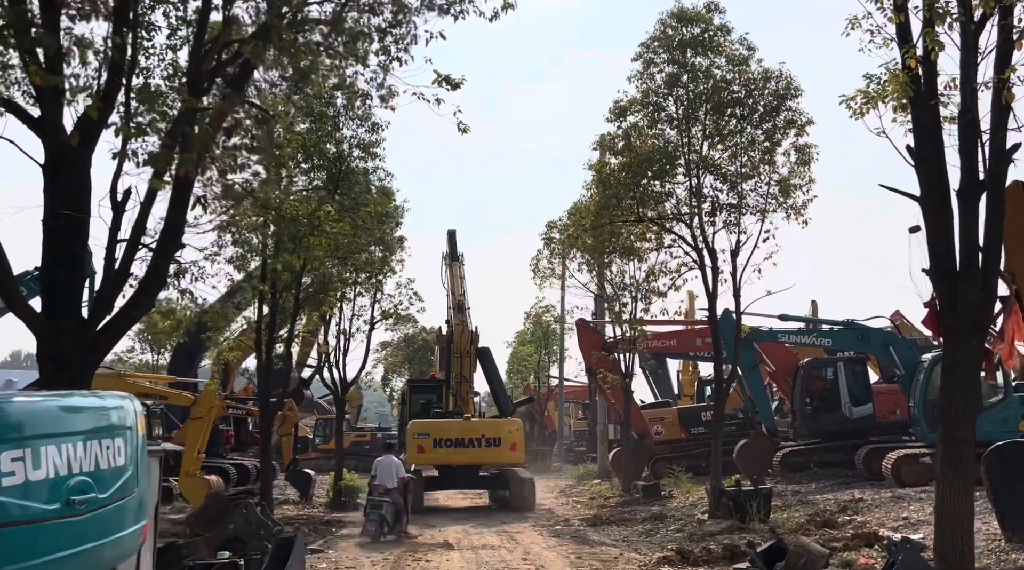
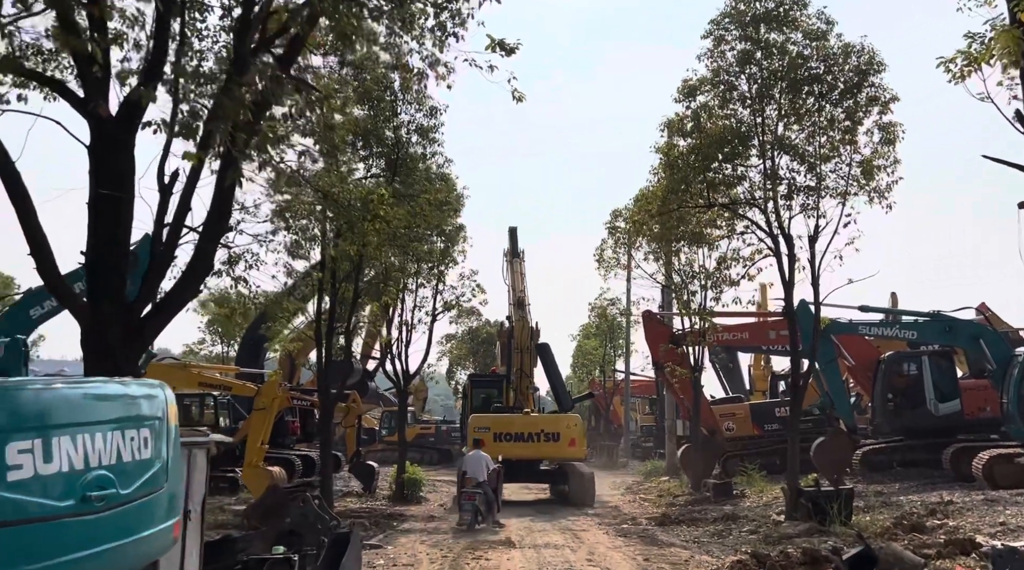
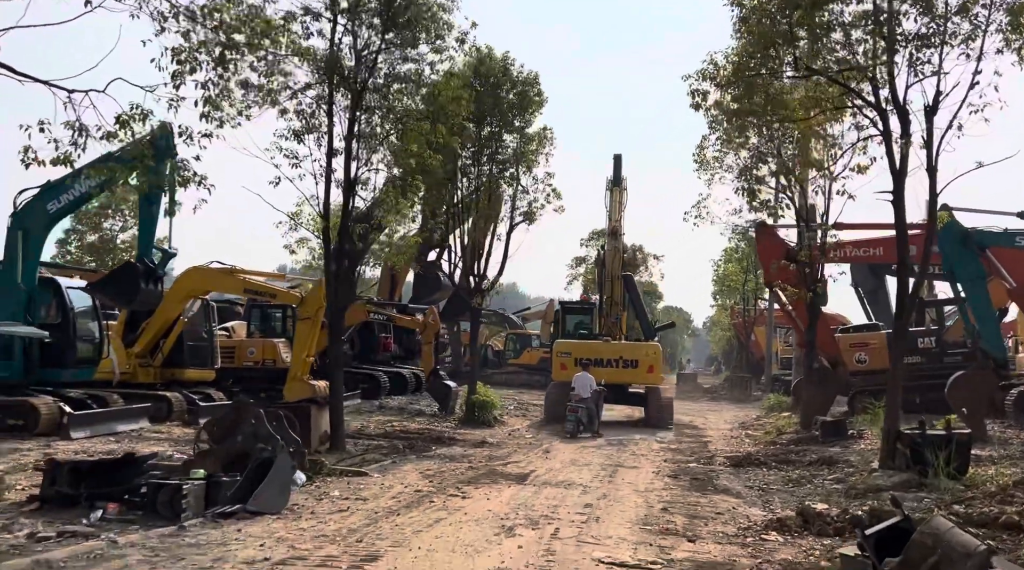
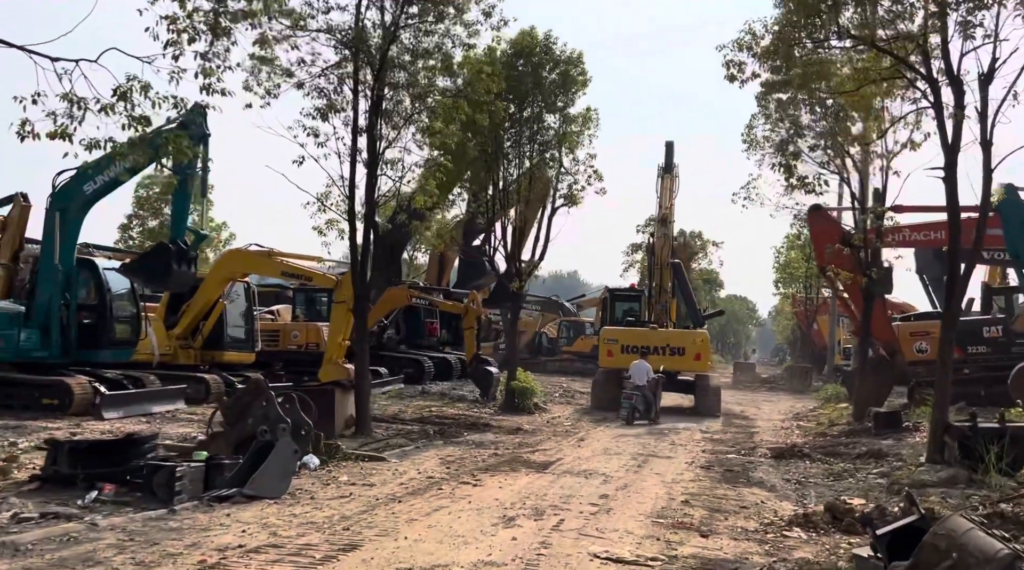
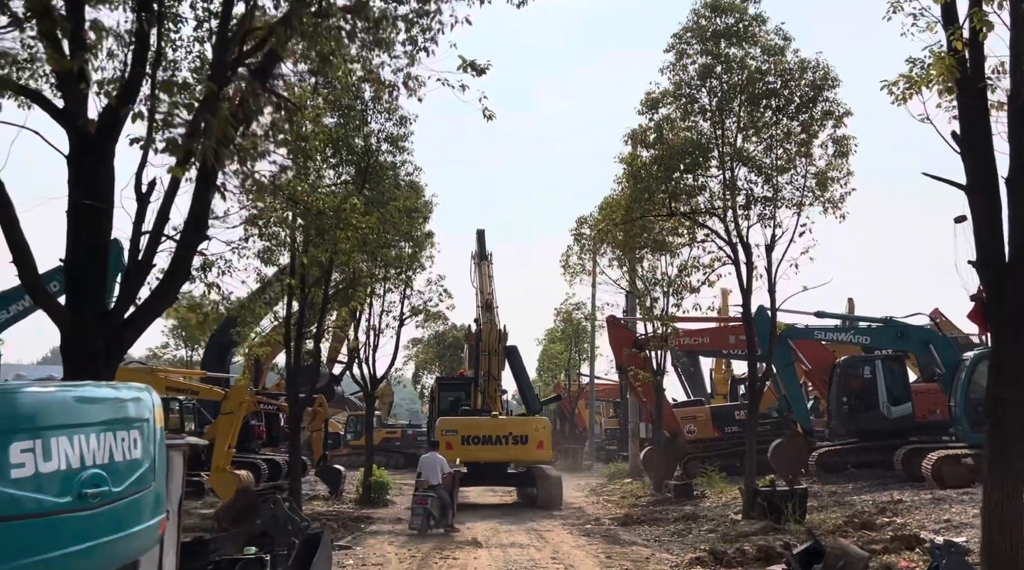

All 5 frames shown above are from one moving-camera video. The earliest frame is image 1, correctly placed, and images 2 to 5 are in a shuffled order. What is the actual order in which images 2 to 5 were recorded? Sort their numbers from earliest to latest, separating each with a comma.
5, 2, 3, 4
